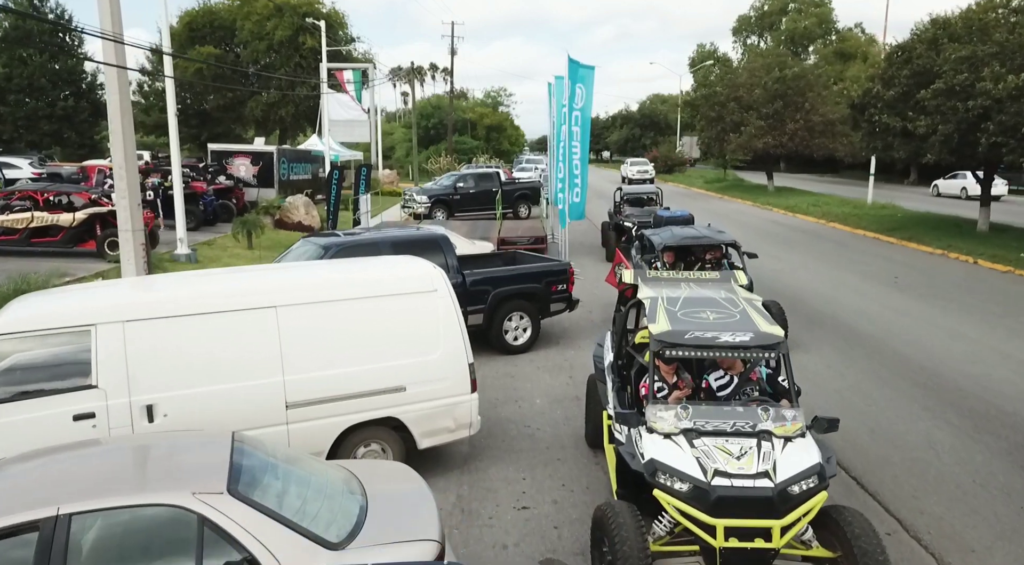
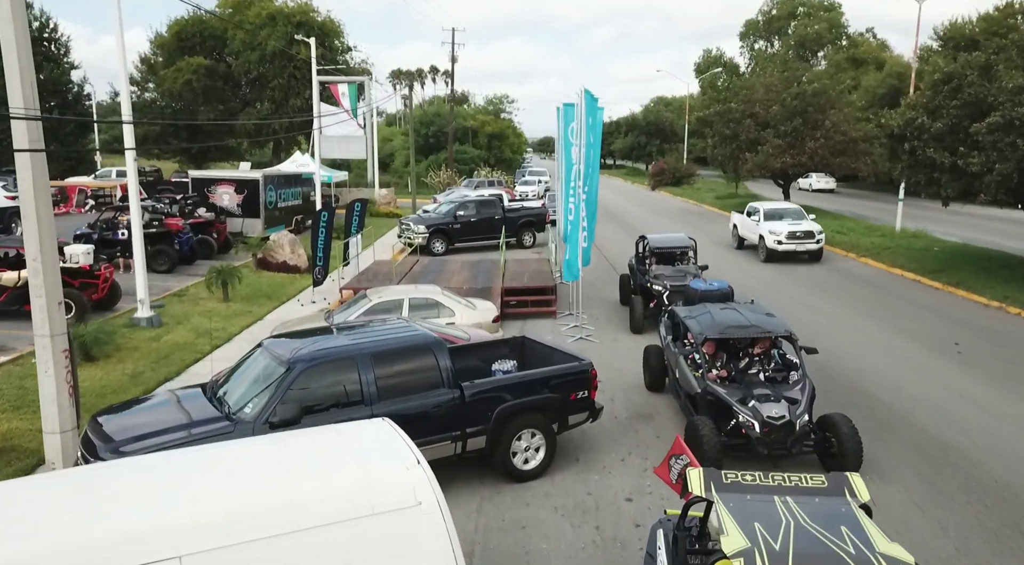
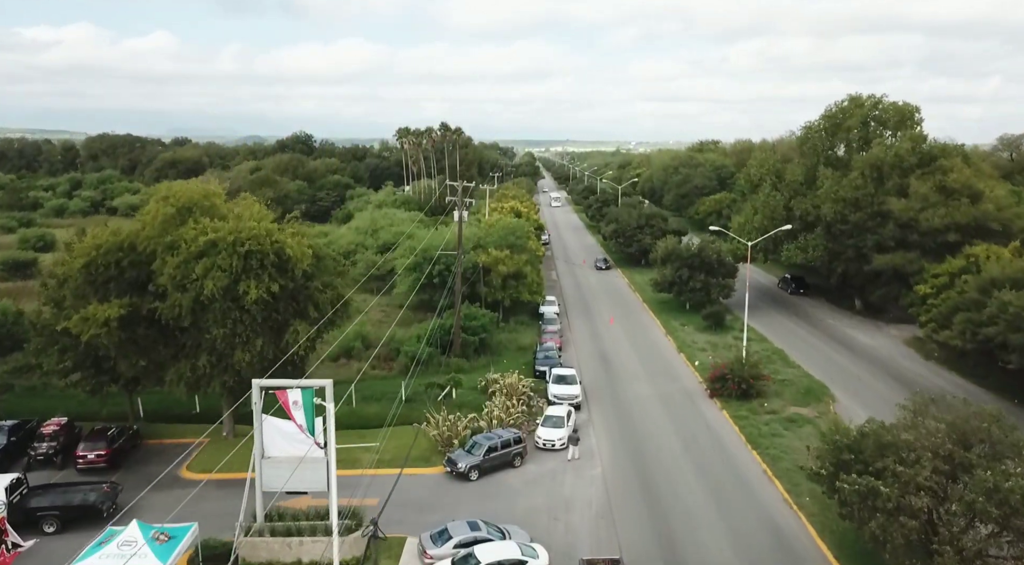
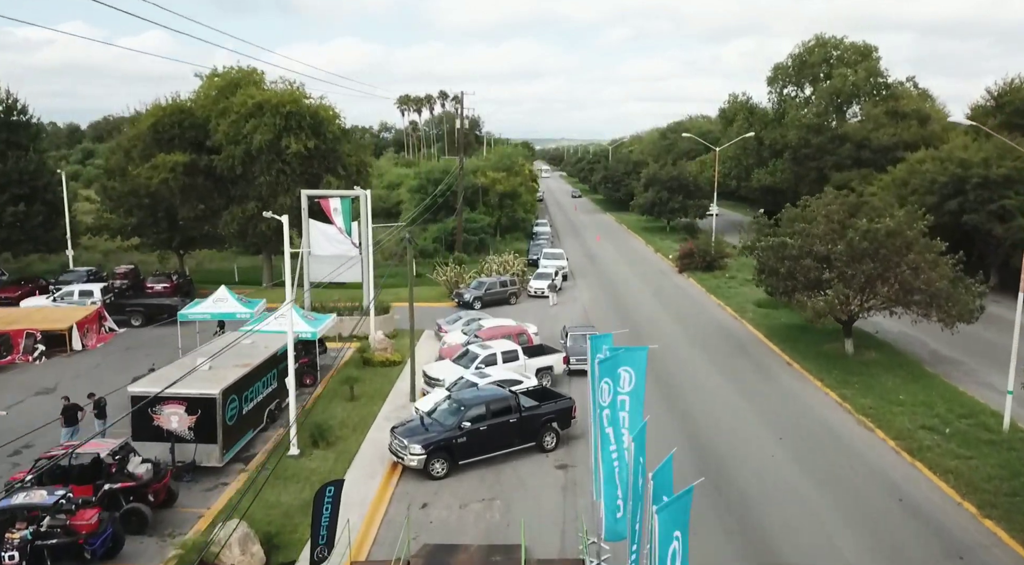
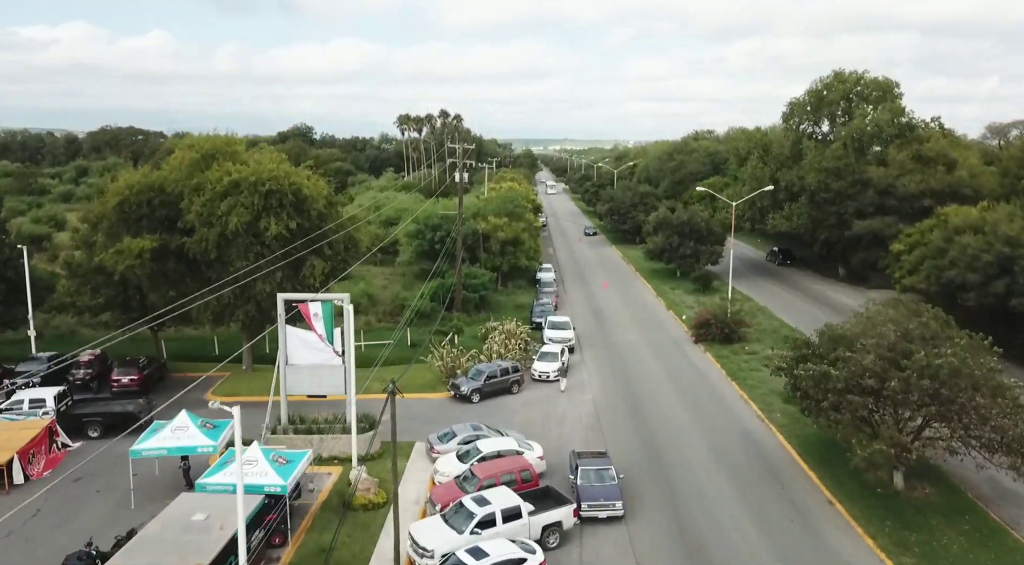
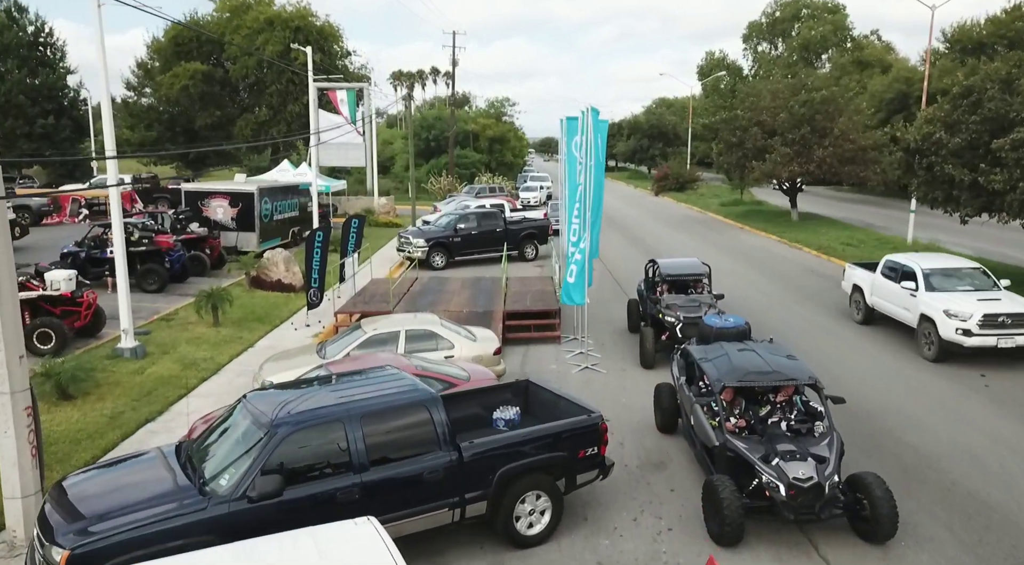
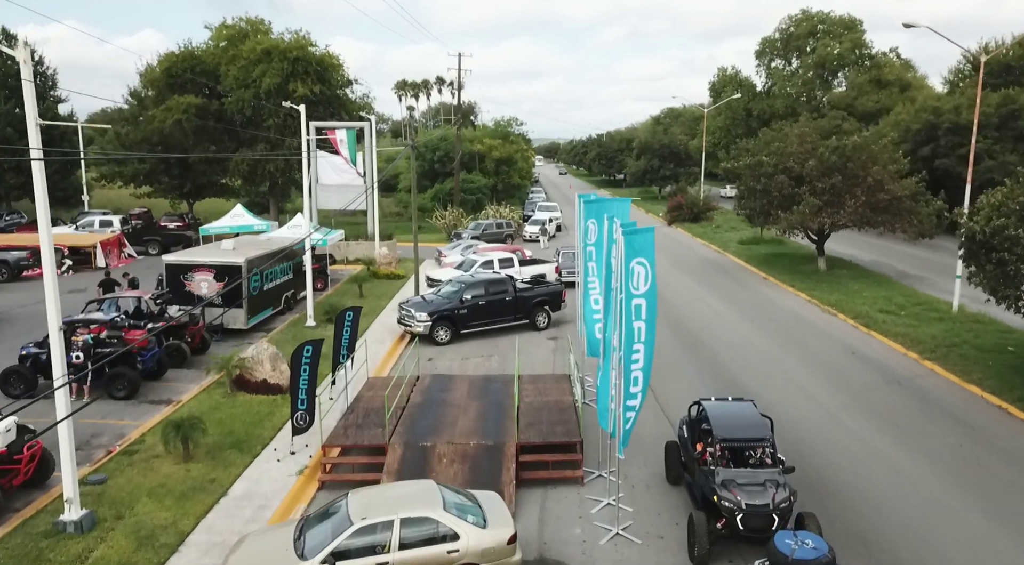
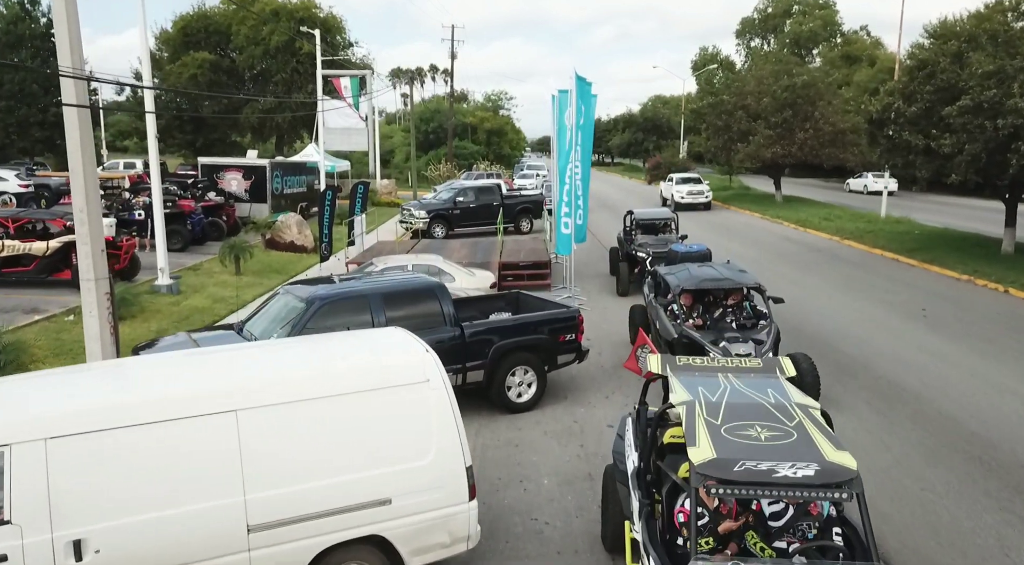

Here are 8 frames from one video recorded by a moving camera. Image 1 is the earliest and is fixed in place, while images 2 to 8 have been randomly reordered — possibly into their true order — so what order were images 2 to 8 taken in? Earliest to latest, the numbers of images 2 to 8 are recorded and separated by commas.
8, 2, 6, 7, 4, 5, 3
